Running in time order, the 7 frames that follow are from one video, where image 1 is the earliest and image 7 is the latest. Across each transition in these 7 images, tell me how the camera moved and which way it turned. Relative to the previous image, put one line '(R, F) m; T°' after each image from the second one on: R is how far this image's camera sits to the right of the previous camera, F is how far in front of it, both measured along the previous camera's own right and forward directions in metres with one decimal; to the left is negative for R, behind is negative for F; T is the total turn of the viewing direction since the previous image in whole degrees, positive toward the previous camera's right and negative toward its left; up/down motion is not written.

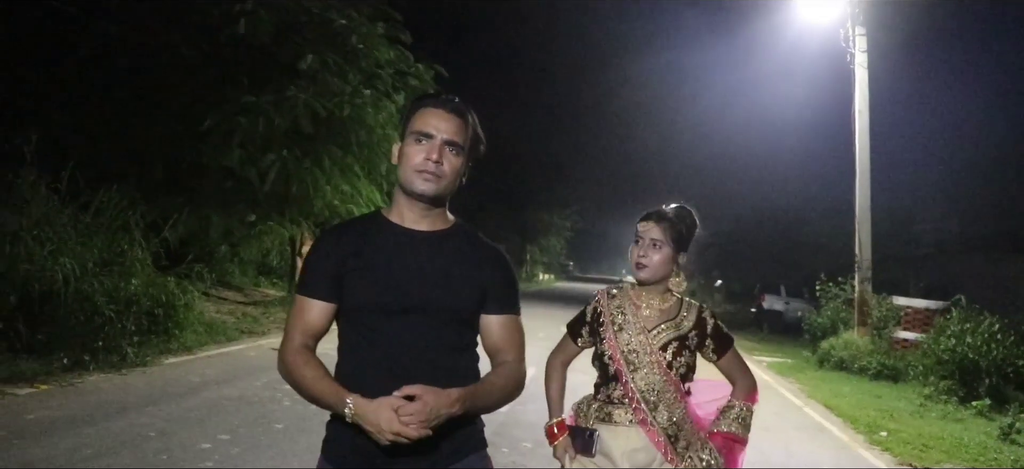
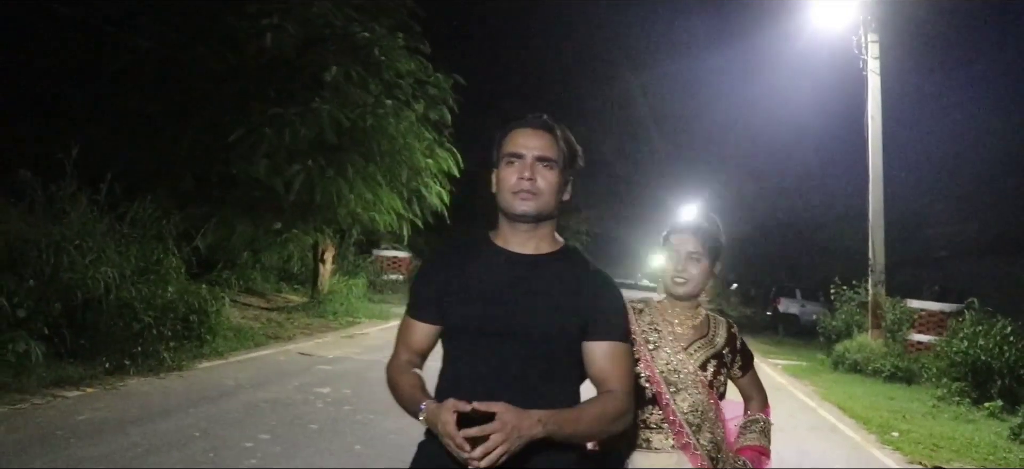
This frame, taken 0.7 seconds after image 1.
(-0.1, -0.3) m; -1°
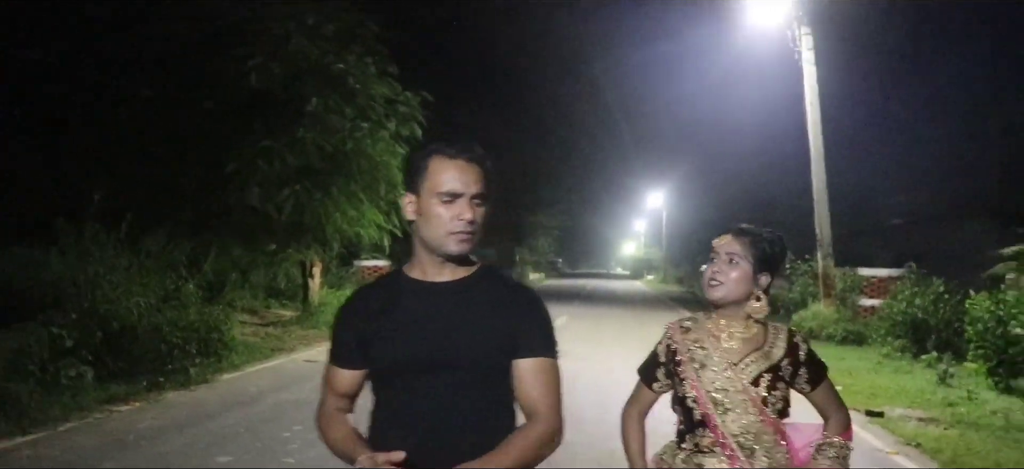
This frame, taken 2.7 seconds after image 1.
(-0.1, -1.3) m; +2°
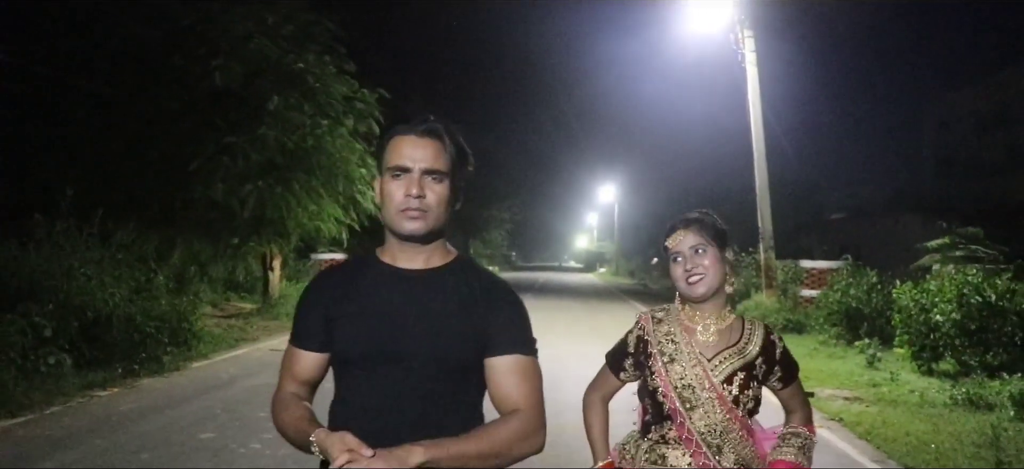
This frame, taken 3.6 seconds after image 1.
(-0.1, -0.6) m; +3°
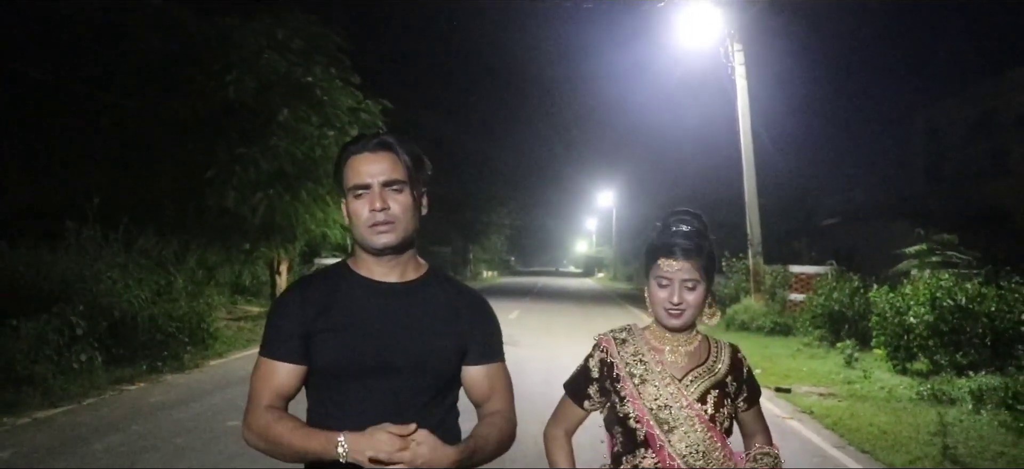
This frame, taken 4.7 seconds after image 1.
(0.0, -0.8) m; 0°
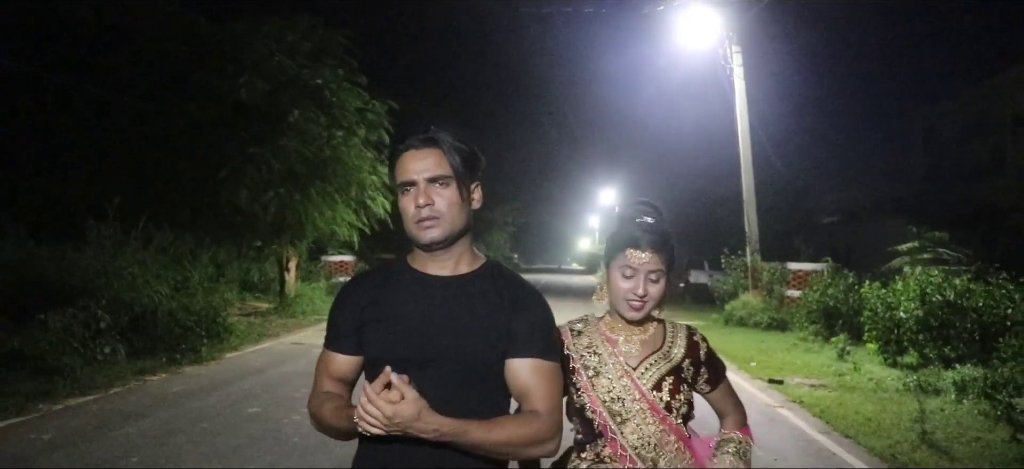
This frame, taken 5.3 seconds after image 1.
(0.0, -0.5) m; 0°
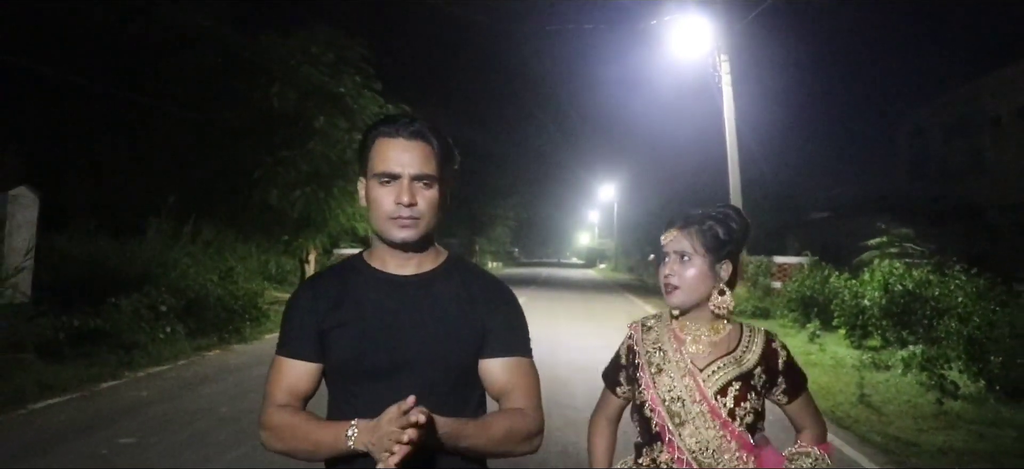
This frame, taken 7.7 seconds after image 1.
(-0.1, -1.7) m; 0°
